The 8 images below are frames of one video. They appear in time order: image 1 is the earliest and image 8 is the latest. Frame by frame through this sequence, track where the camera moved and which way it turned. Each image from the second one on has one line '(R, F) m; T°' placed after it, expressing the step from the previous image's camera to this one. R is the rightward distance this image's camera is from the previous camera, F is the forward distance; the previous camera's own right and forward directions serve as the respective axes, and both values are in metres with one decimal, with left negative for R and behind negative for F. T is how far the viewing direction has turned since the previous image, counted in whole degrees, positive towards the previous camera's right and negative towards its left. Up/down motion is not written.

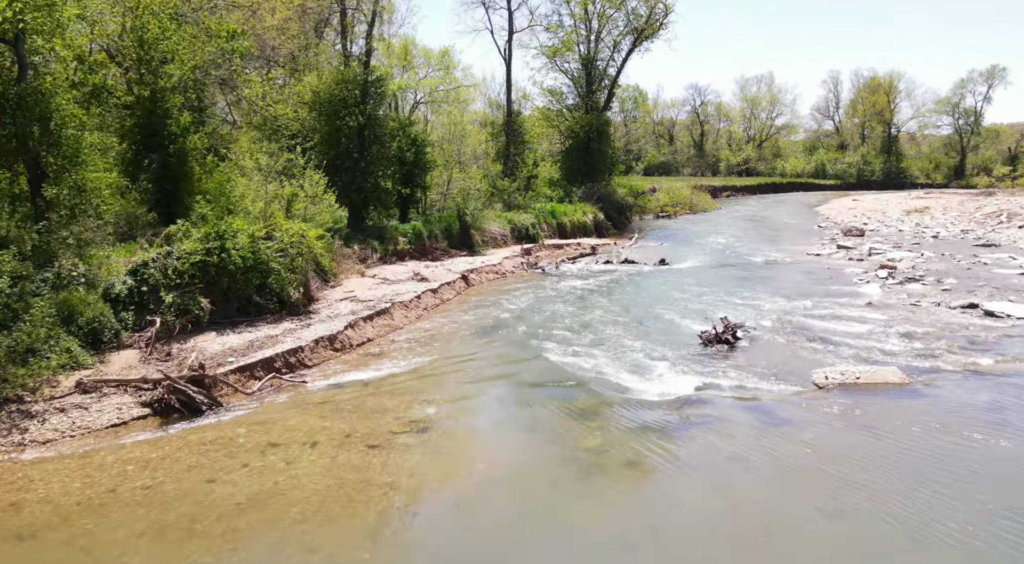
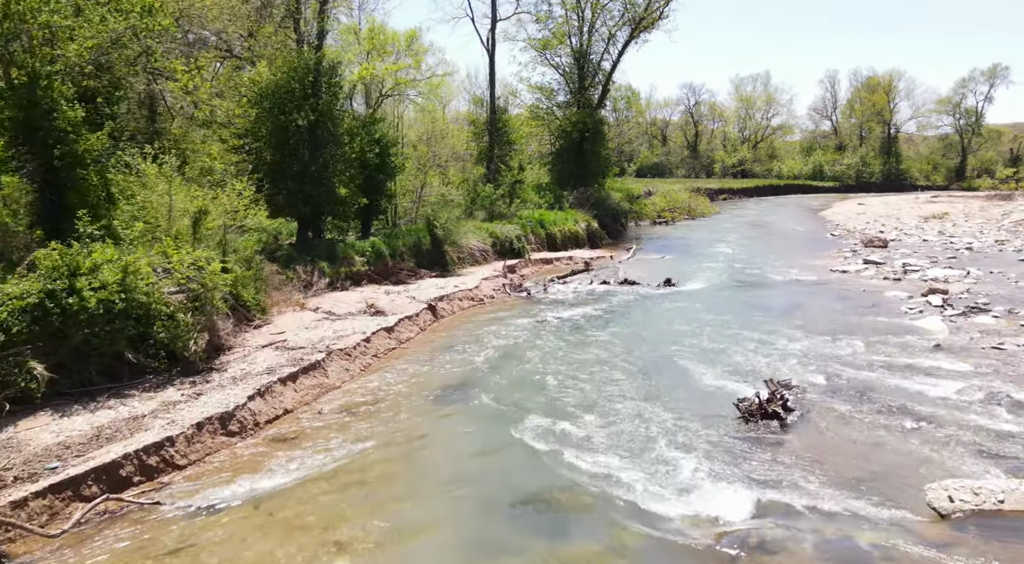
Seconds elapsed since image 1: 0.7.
(+0.3, +3.1) m; +1°
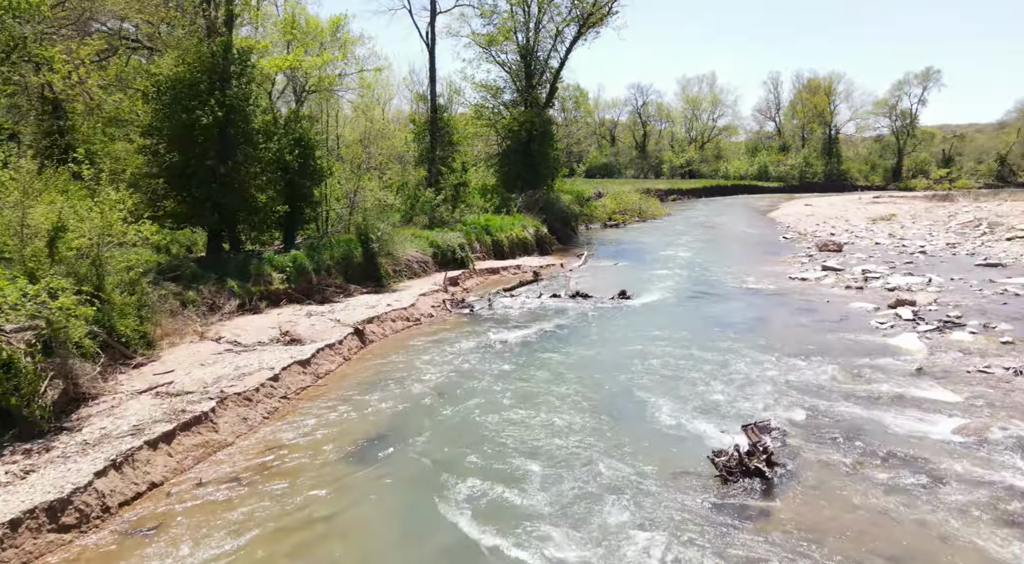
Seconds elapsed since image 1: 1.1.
(+0.2, +1.6) m; +4°
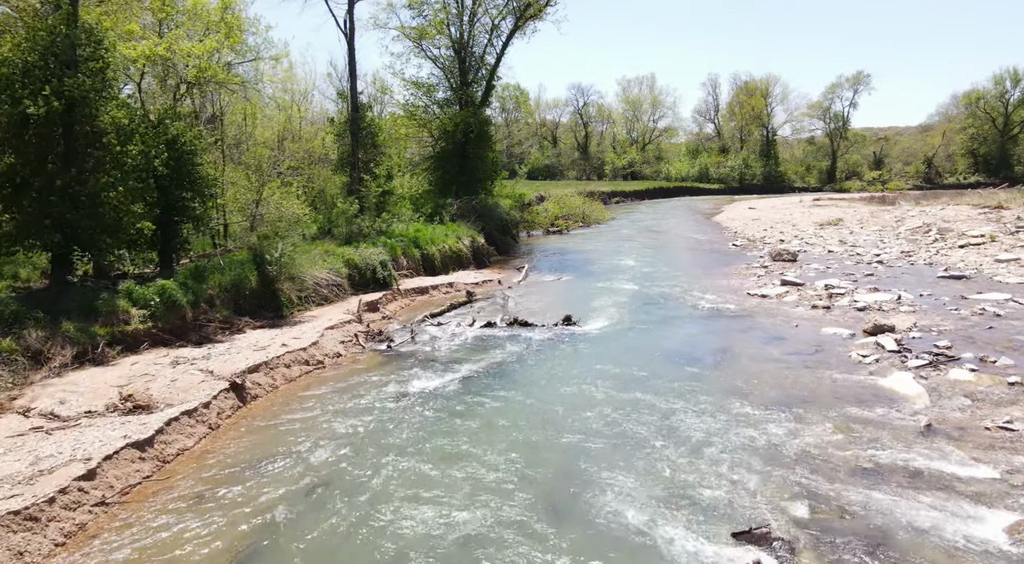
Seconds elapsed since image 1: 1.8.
(+0.4, +2.4) m; +5°
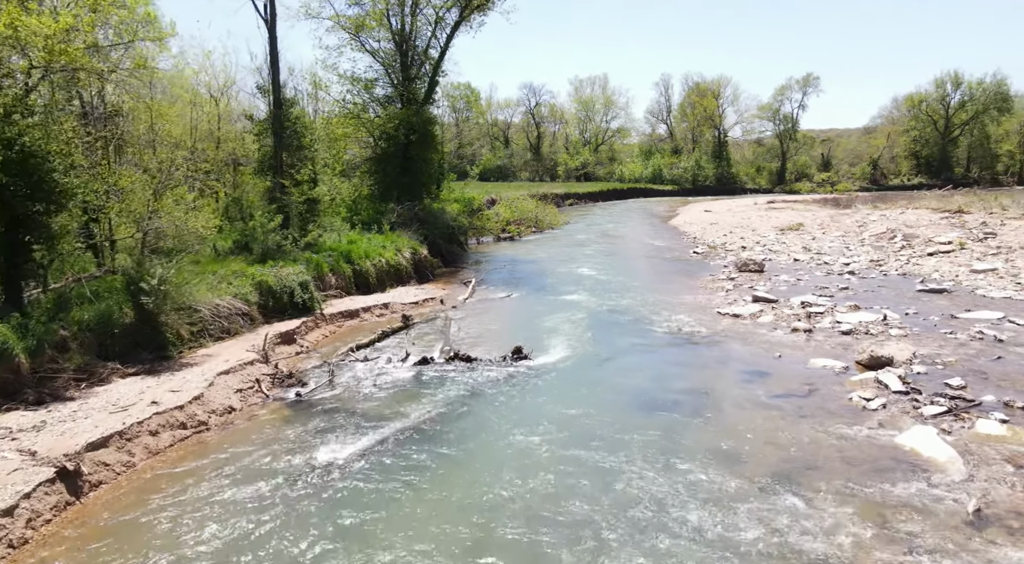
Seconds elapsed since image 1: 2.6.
(+0.3, +2.3) m; +4°
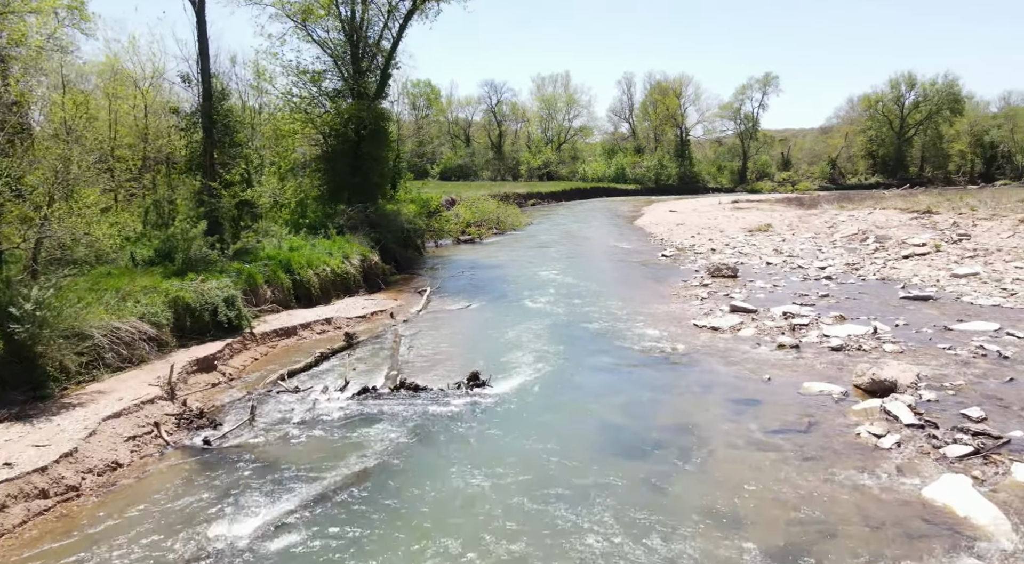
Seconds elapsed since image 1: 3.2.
(+0.2, +1.7) m; +3°
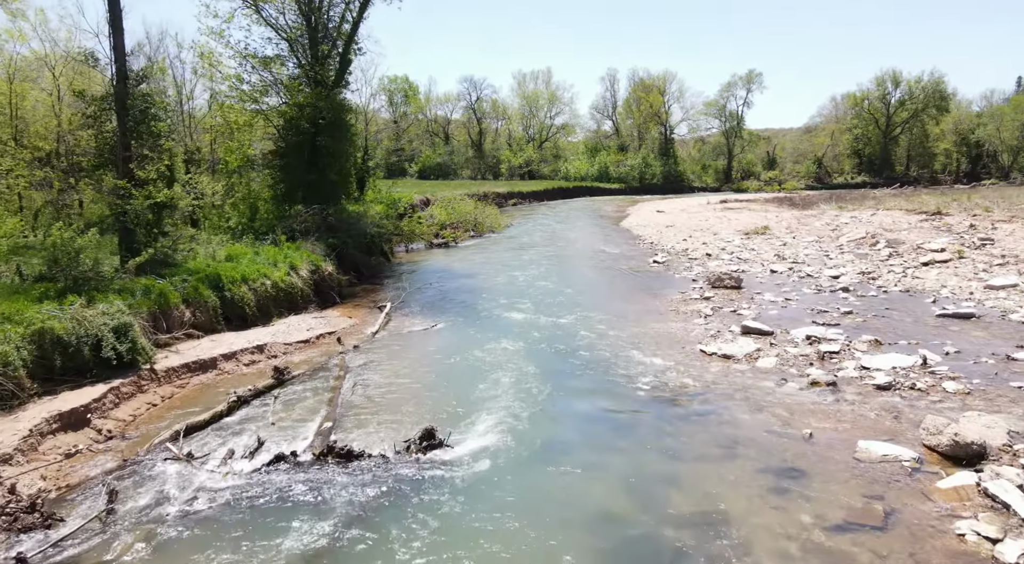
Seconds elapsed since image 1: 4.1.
(+0.2, +2.8) m; +1°
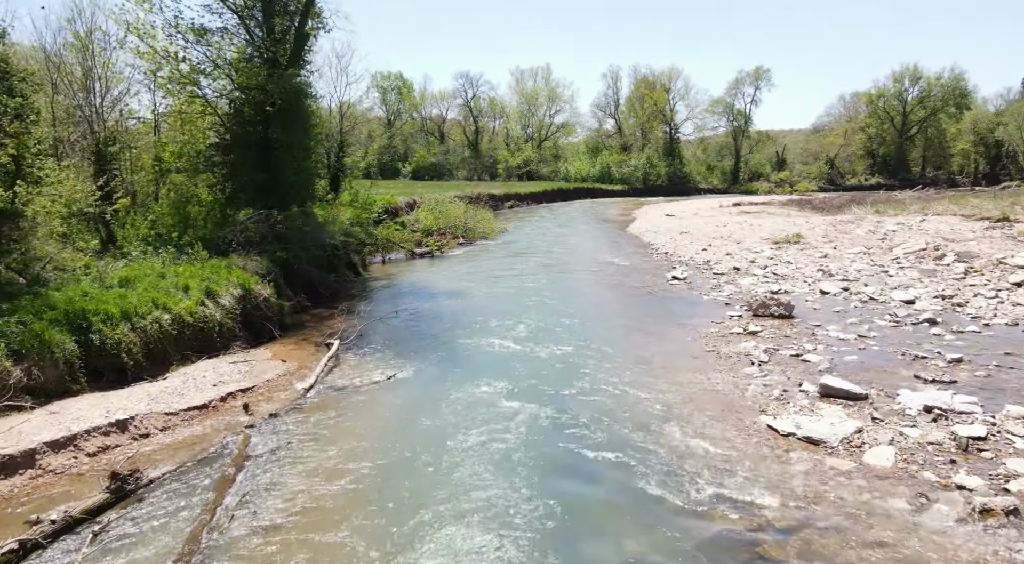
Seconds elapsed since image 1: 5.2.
(+0.2, +4.3) m; 0°
